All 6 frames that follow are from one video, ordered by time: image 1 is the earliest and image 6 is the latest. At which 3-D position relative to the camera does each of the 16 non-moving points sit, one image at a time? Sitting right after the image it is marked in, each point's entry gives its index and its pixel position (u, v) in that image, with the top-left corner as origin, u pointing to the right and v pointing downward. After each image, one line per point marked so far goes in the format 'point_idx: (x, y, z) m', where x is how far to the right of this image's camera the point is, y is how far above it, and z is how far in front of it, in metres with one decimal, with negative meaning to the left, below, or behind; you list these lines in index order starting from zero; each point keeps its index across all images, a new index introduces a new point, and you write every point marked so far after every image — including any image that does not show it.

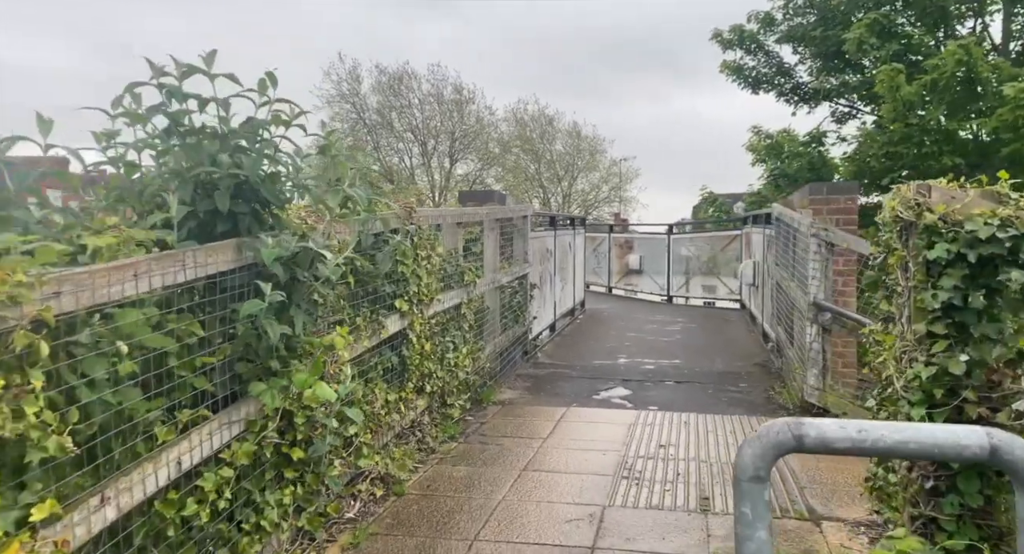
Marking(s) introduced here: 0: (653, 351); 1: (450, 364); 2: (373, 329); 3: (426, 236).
0: (+1.5, -0.8, +8.0) m
1: (-0.4, -0.5, +4.6) m
2: (-0.6, -0.2, +3.4) m
3: (-0.5, +0.2, +4.3) m
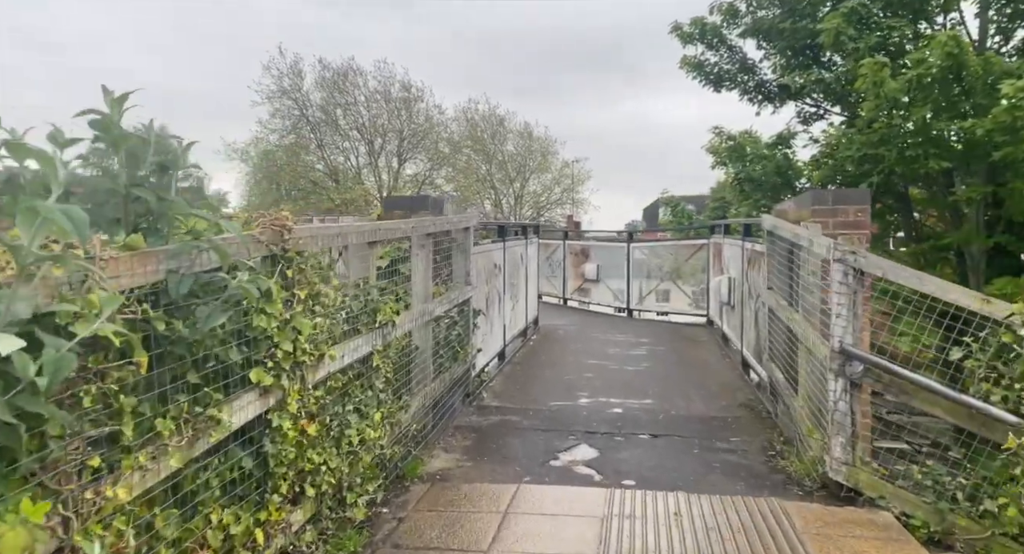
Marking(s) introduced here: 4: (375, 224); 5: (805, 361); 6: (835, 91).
0: (+1.0, -1.0, +6.8) m
1: (-0.7, -0.7, +3.3) m
2: (-0.9, -0.4, +2.1) m
3: (-0.8, 0.0, +3.0) m
4: (-0.7, +0.3, +3.8) m
5: (+1.8, -0.5, +4.7) m
6: (+5.2, +3.0, +12.3) m
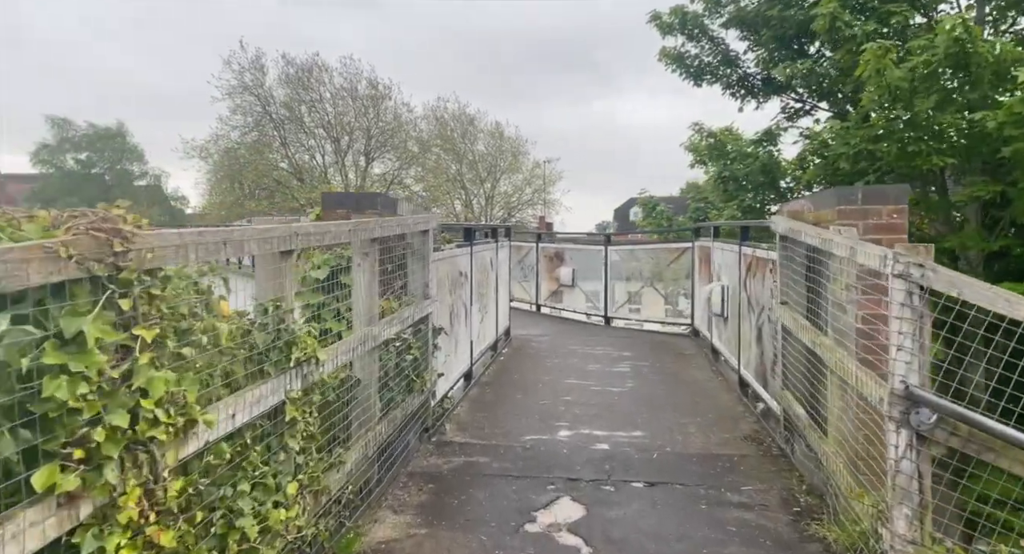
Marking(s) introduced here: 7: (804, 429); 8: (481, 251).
0: (+0.7, -1.1, +5.9) m
1: (-0.8, -0.8, +2.3) m
2: (-0.9, -0.5, +1.1) m
3: (-0.9, 0.0, +2.0) m
4: (-0.8, +0.2, +2.9) m
5: (+1.6, -0.6, +3.8) m
6: (+4.7, +2.9, +11.6) m
7: (+1.6, -0.9, +4.2) m
8: (-0.3, +0.3, +7.6) m
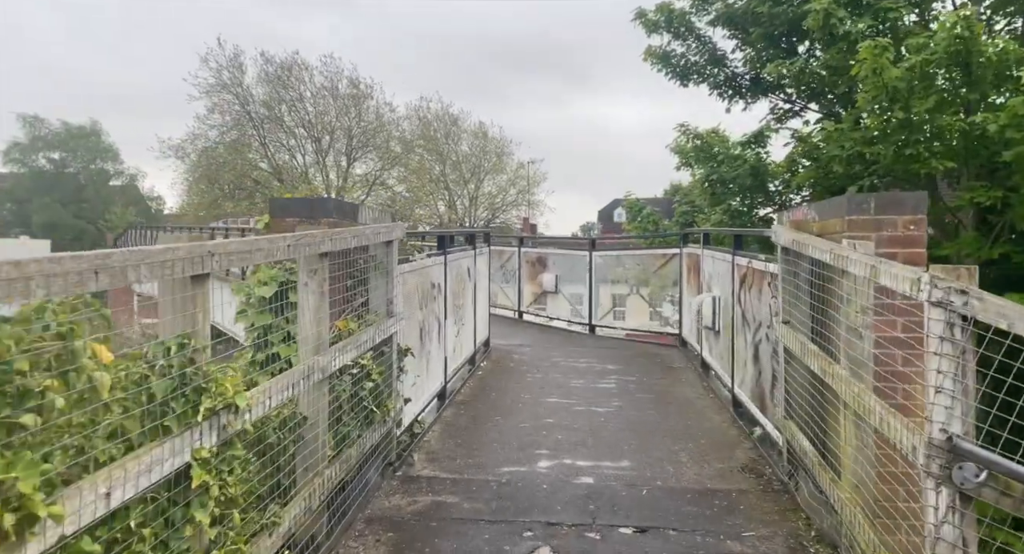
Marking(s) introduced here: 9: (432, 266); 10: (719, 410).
0: (+0.5, -1.2, +5.4) m
1: (-0.9, -0.9, +1.8) m
2: (-1.0, -0.6, +0.6) m
3: (-1.0, -0.1, +1.5) m
4: (-0.9, +0.1, +2.4) m
5: (+1.5, -0.7, +3.3) m
6: (+4.4, +2.8, +11.2) m
7: (+1.5, -1.0, +3.8) m
8: (-0.5, +0.2, +7.1) m
9: (-0.6, +0.1, +6.0) m
10: (+1.7, -1.1, +6.3) m
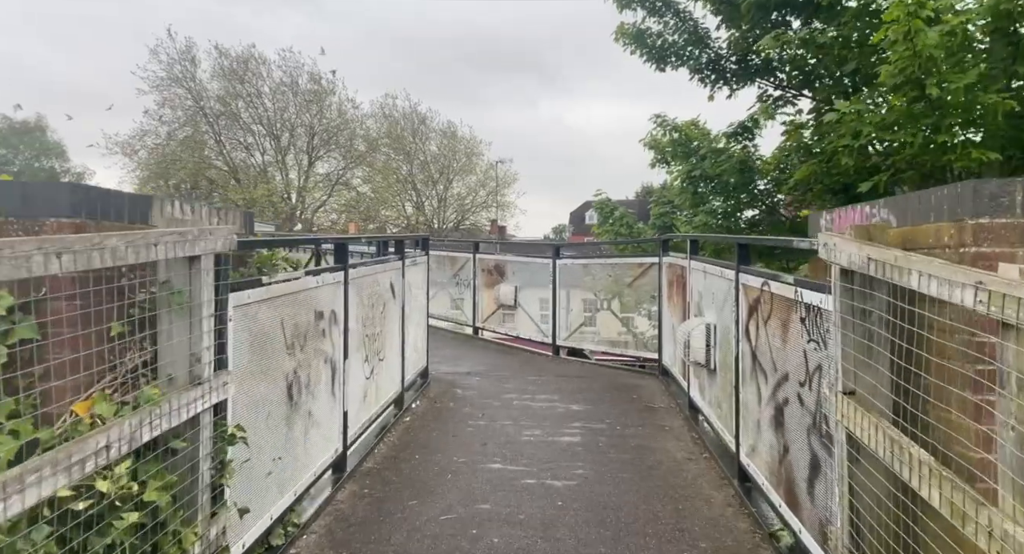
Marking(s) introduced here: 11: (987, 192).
0: (+0.1, -1.3, +3.7) m
1: (-1.2, -1.0, 0.0) m
2: (-1.3, -0.7, -1.2) m
3: (-1.3, -0.3, -0.2) m
4: (-1.3, 0.0, +0.6) m
5: (+1.2, -0.8, +1.7) m
6: (+3.8, +2.7, +9.6) m
7: (+1.1, -1.1, +2.1) m
8: (-1.0, 0.0, +5.4) m
9: (-1.1, -0.1, +4.2) m
10: (+1.3, -1.3, +4.7) m
11: (+1.4, +0.2, +2.2) m
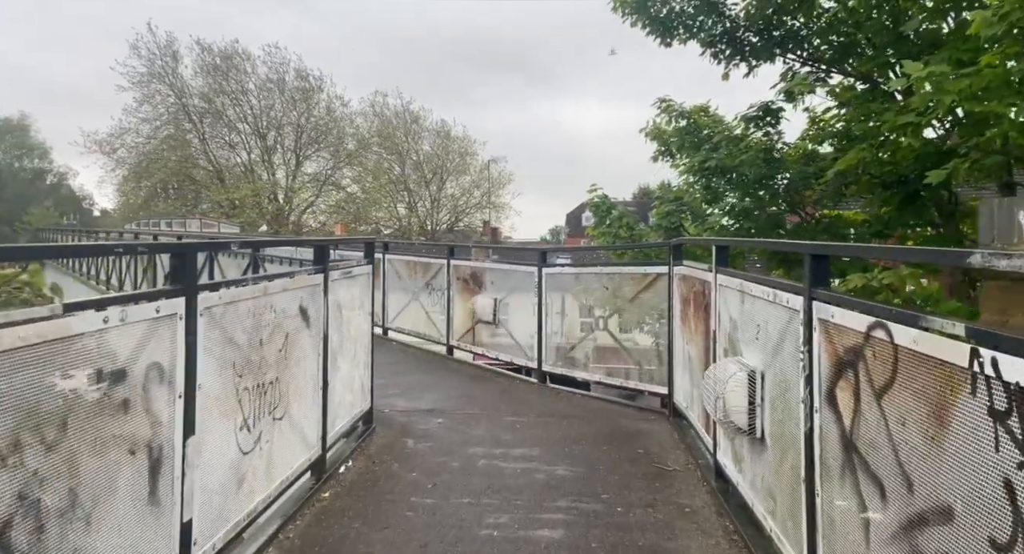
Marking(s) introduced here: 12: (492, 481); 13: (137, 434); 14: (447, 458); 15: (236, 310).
0: (-0.1, -1.4, +2.0) m
1: (-1.4, -1.1, -1.7) m
2: (-1.5, -0.8, -2.9) m
3: (-1.5, -0.4, -2.0) m
4: (-1.5, -0.1, -1.1) m
5: (+0.9, -0.9, -0.1) m
6: (+3.5, +2.6, +7.9) m
7: (+0.9, -1.2, +0.4) m
8: (-1.3, -0.1, +3.6) m
9: (-1.3, -0.2, +2.5) m
10: (+1.0, -1.4, +2.9) m
11: (+1.2, +0.1, +0.4) m
12: (-0.1, -1.3, +4.8) m
13: (-1.3, -0.5, +2.6) m
14: (-0.4, -1.3, +5.3) m
15: (-1.3, -0.2, +3.5) m
